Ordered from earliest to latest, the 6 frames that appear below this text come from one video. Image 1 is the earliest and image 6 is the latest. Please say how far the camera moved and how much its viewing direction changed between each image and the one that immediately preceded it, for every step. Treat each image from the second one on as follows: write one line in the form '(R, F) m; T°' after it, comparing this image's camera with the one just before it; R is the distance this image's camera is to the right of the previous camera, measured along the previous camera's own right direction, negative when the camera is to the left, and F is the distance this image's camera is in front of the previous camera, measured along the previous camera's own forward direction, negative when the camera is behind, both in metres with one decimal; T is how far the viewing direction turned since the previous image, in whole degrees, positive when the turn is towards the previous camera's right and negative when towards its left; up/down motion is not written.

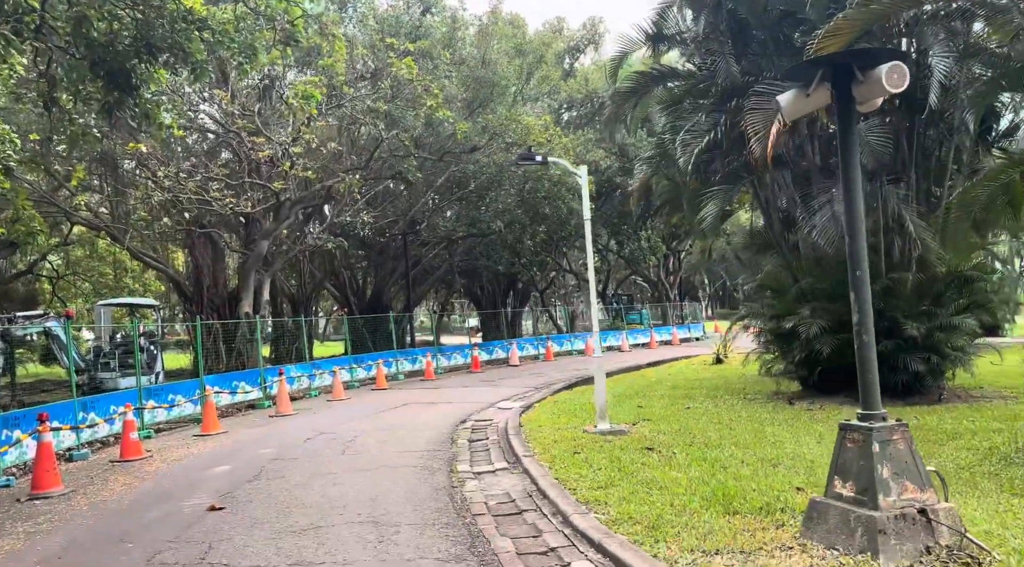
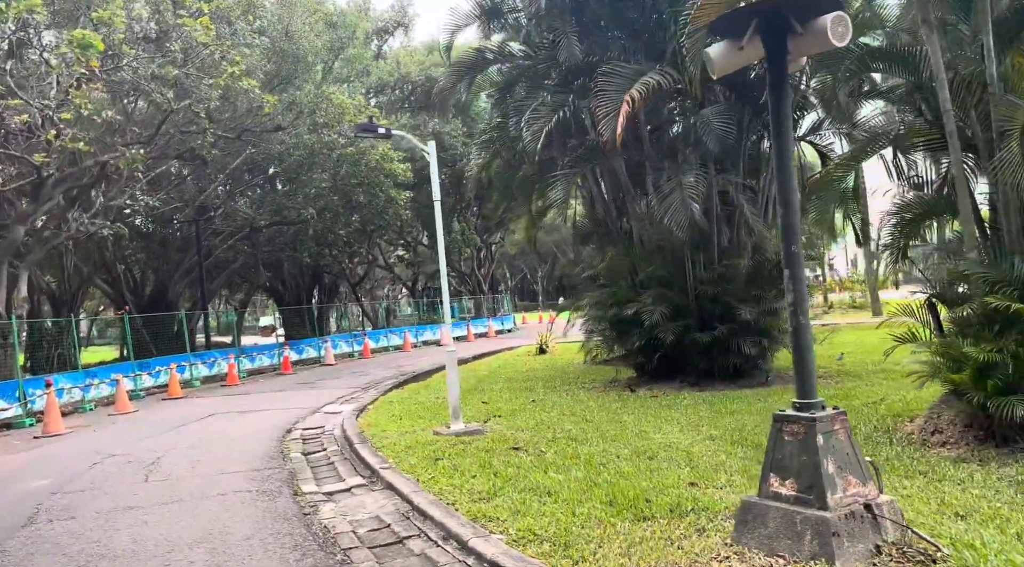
(-0.6, +1.1) m; +14°
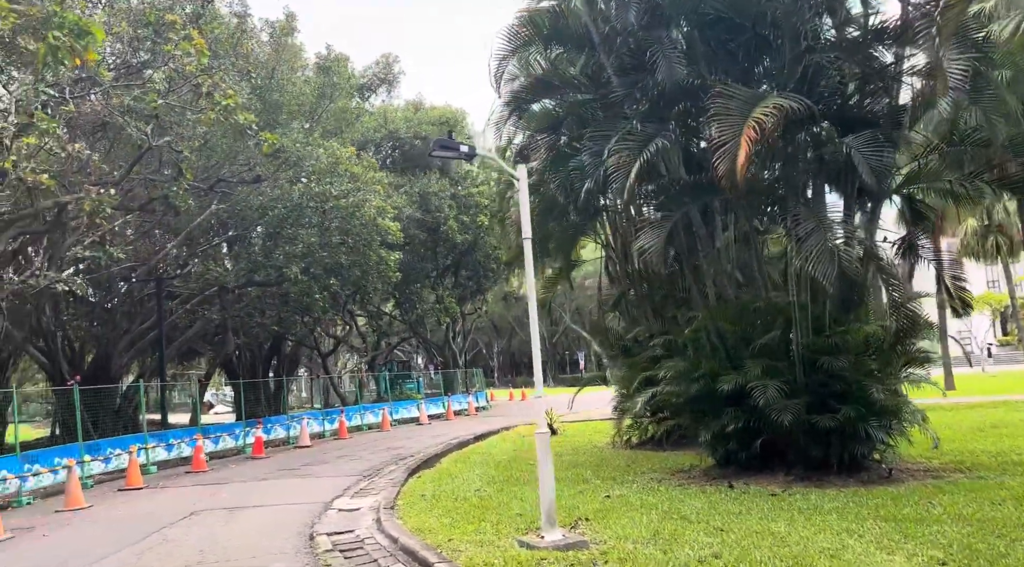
(-1.7, +2.4) m; +4°
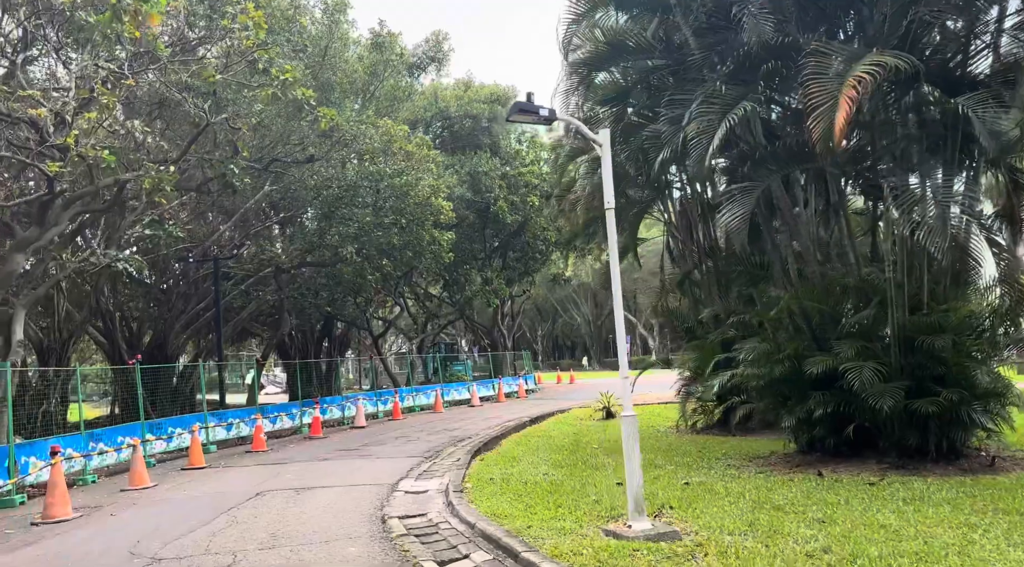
(-0.4, +0.5) m; -3°
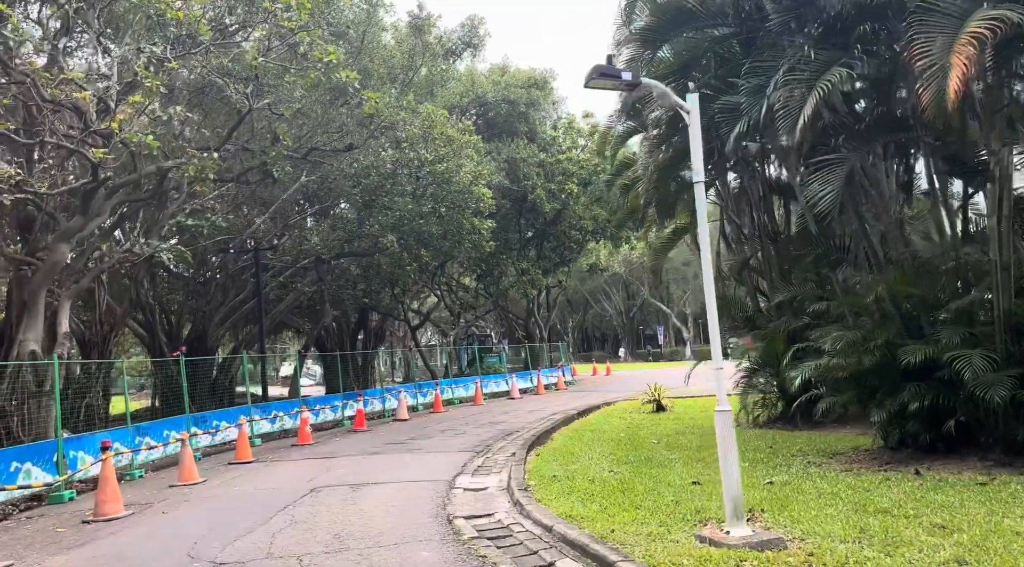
(-0.5, +0.6) m; -2°
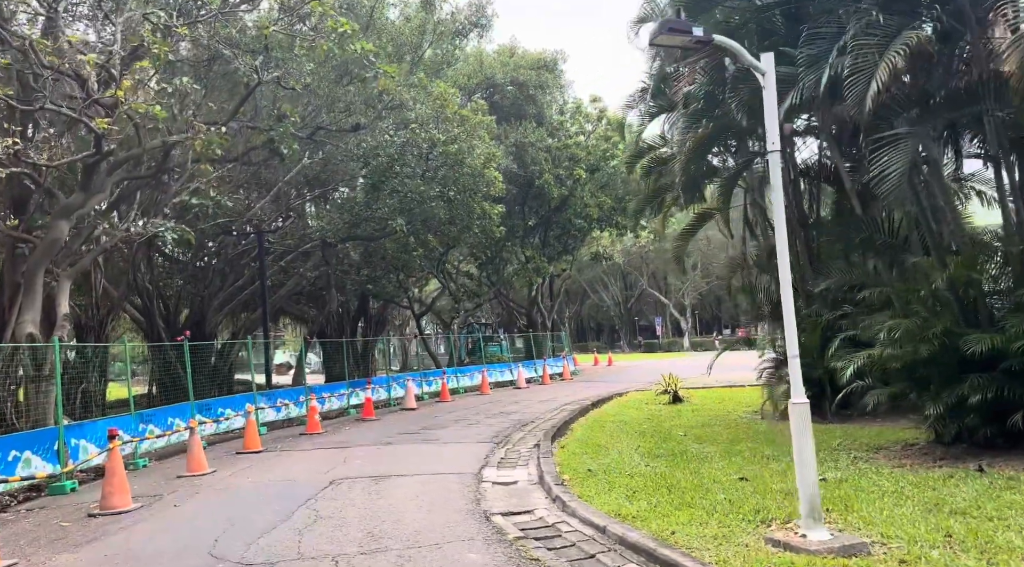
(-0.5, +0.7) m; 0°
